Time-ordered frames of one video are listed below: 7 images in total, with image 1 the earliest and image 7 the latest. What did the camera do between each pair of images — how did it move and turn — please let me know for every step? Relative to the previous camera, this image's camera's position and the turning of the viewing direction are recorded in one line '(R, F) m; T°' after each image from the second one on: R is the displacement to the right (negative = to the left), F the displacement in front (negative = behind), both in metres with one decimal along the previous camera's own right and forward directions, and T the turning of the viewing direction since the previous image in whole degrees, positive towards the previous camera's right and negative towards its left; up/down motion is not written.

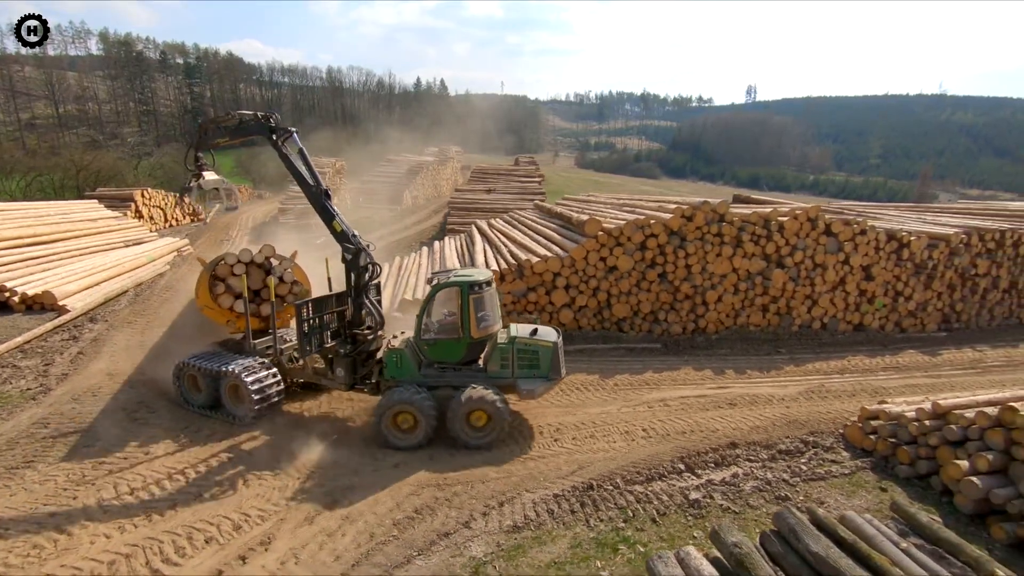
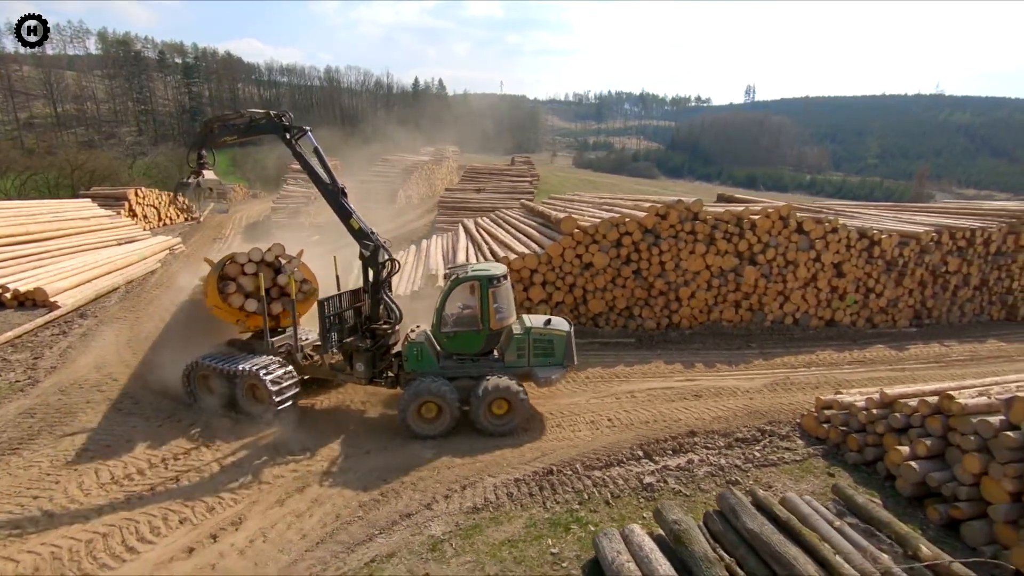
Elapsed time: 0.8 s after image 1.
(+0.4, -0.3) m; 0°
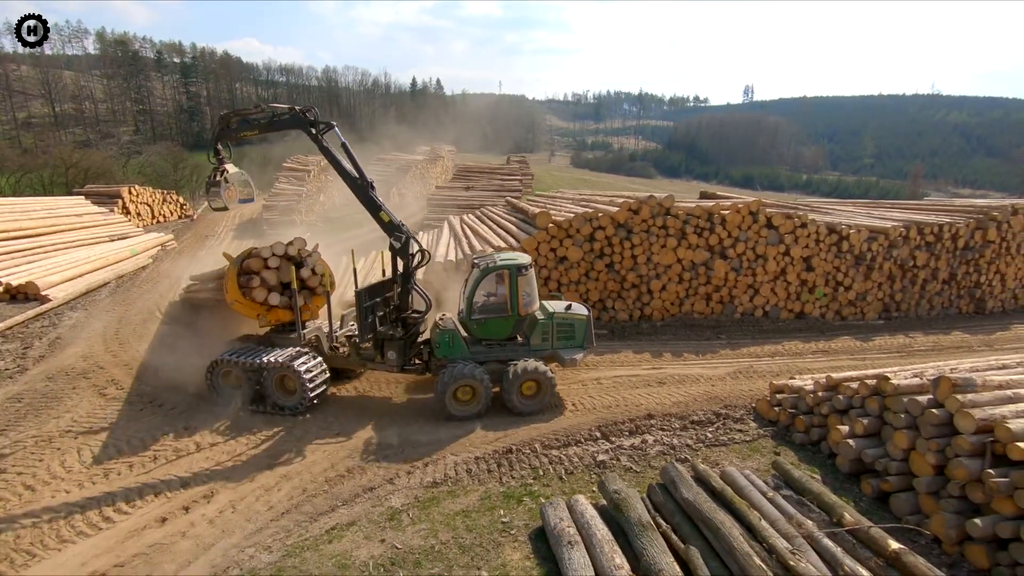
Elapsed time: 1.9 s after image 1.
(+0.5, -0.4) m; 0°
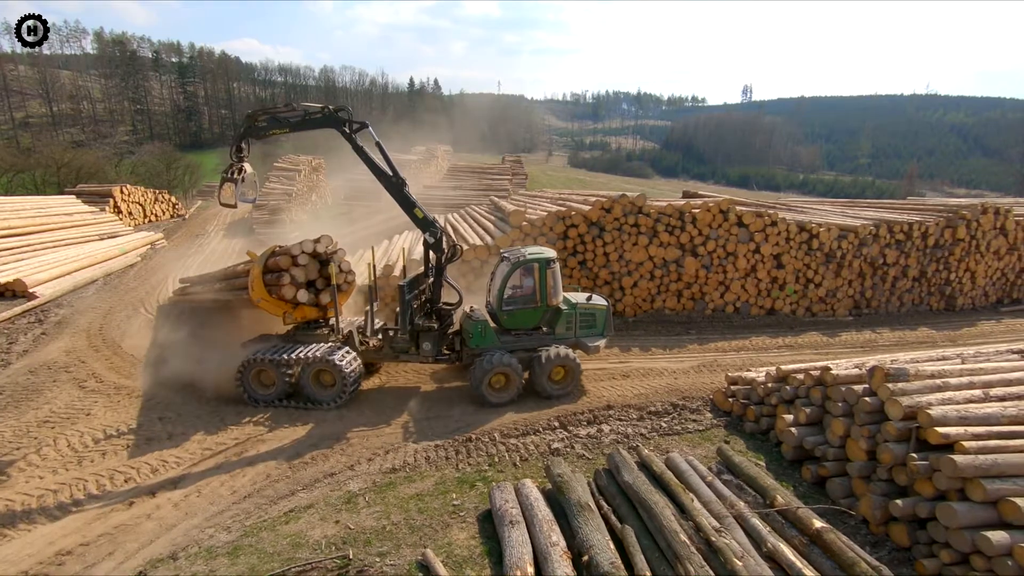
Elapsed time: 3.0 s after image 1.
(+0.5, -0.3) m; 0°
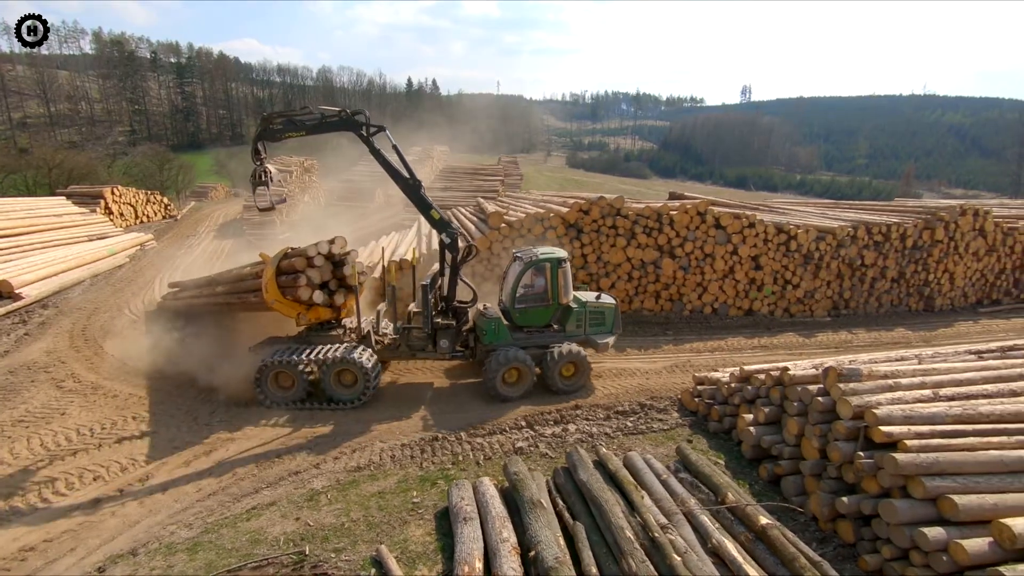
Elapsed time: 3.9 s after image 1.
(+0.4, -0.1) m; 0°
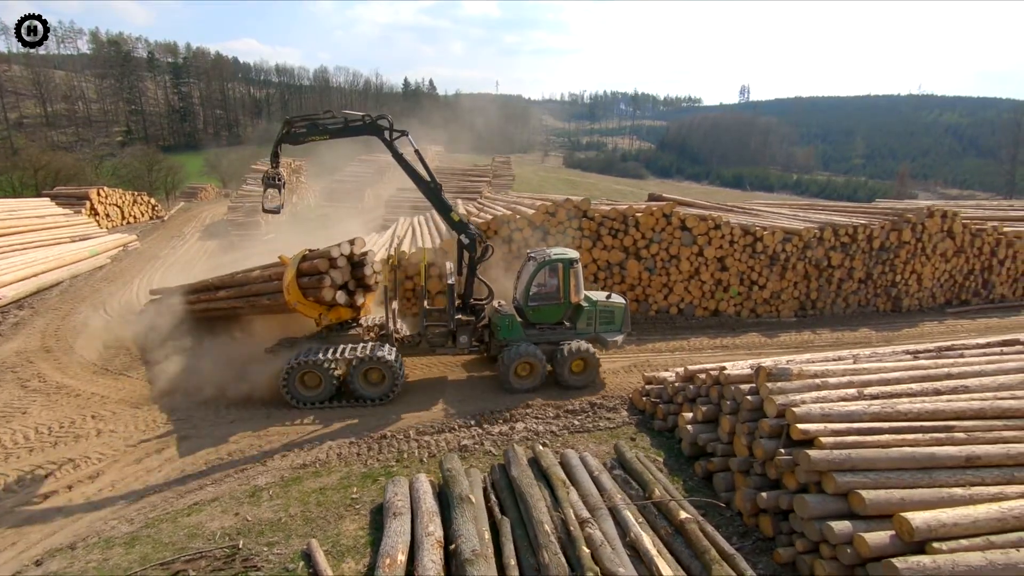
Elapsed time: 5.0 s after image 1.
(+0.7, -0.2) m; 0°
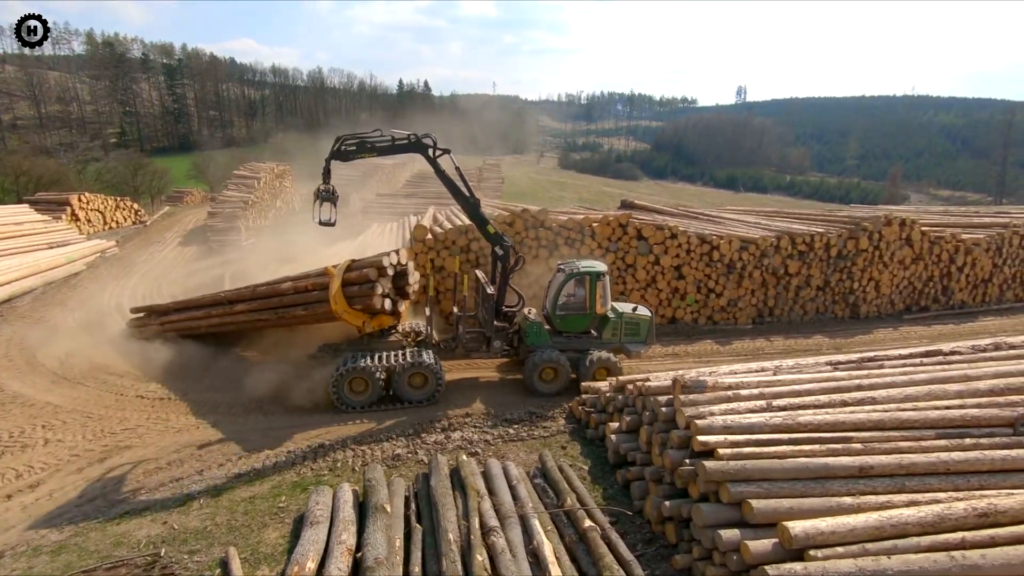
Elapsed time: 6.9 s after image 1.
(+0.9, -0.3) m; 0°
